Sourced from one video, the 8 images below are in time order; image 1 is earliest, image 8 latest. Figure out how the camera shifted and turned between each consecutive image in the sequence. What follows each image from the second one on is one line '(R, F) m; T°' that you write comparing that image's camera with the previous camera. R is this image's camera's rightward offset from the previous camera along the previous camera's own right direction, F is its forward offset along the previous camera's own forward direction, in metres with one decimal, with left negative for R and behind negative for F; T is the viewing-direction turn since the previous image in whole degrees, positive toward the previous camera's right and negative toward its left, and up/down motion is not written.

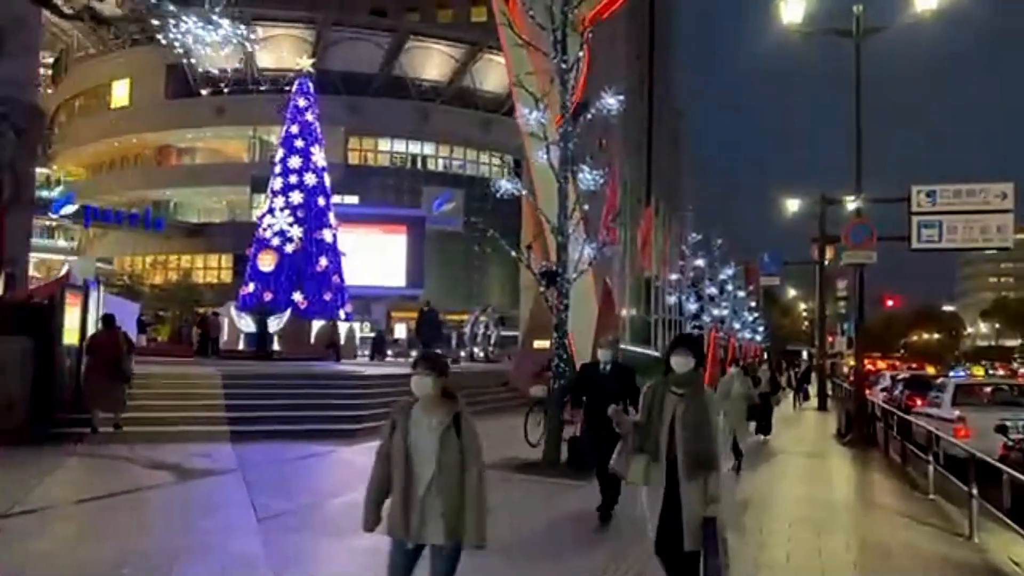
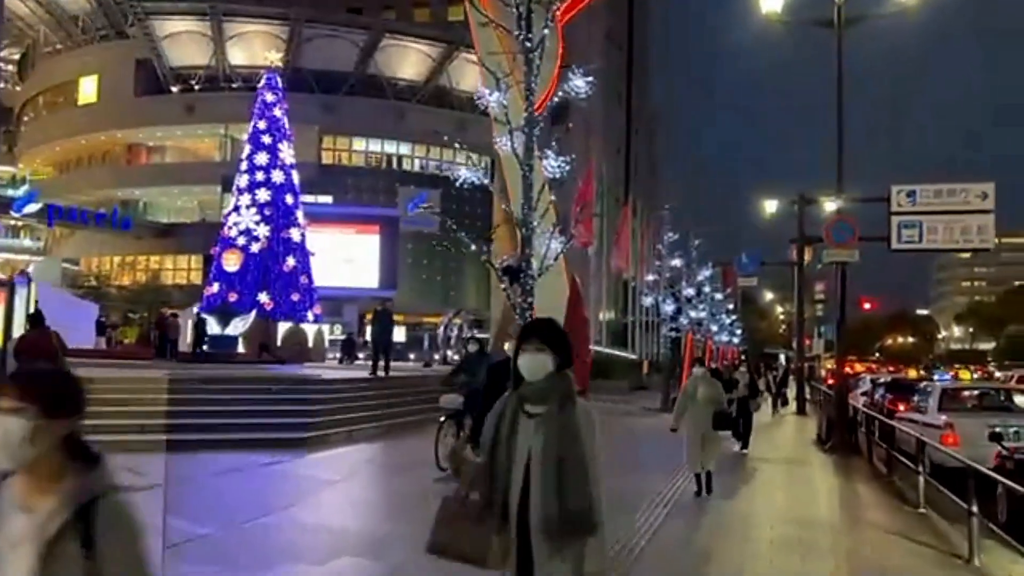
(+0.2, +1.0) m; +1°
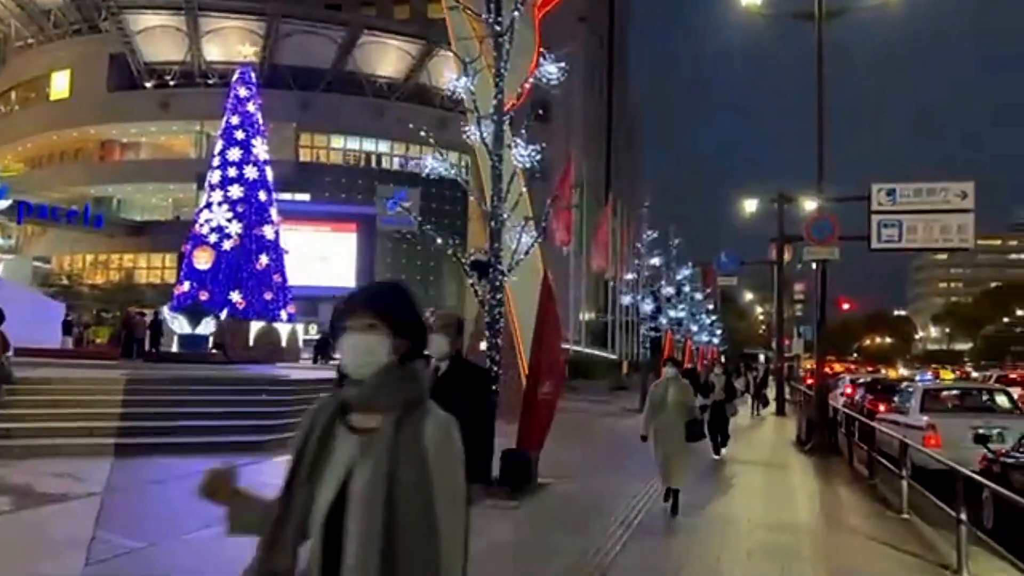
(+0.1, +0.5) m; +1°
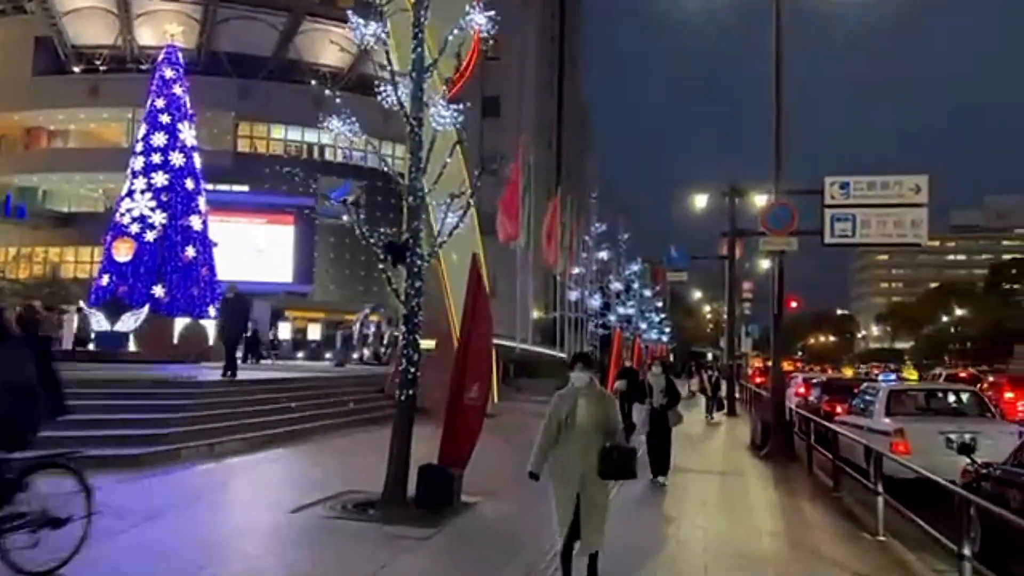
(+0.3, +1.7) m; +3°
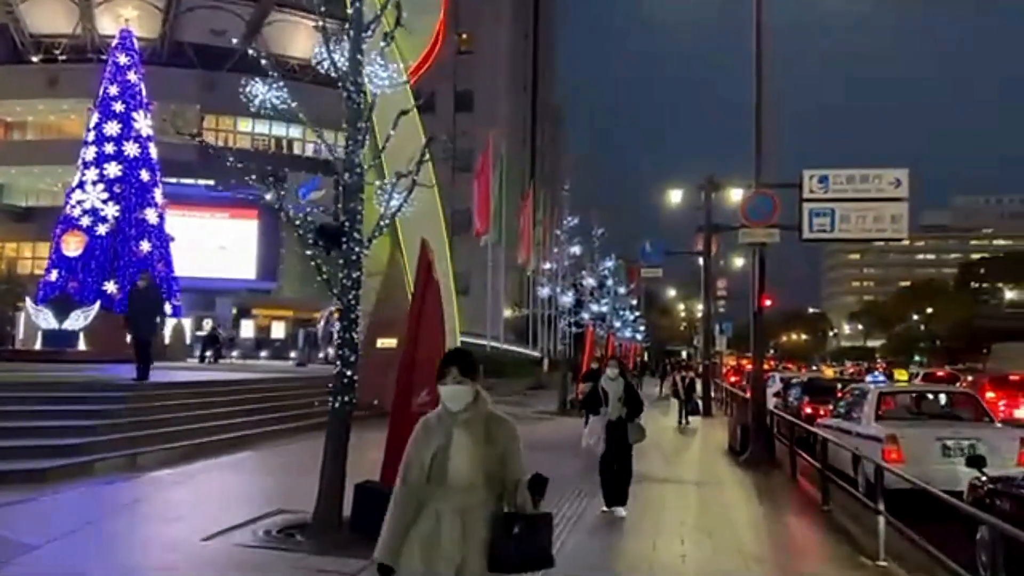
(+0.2, +1.3) m; +1°
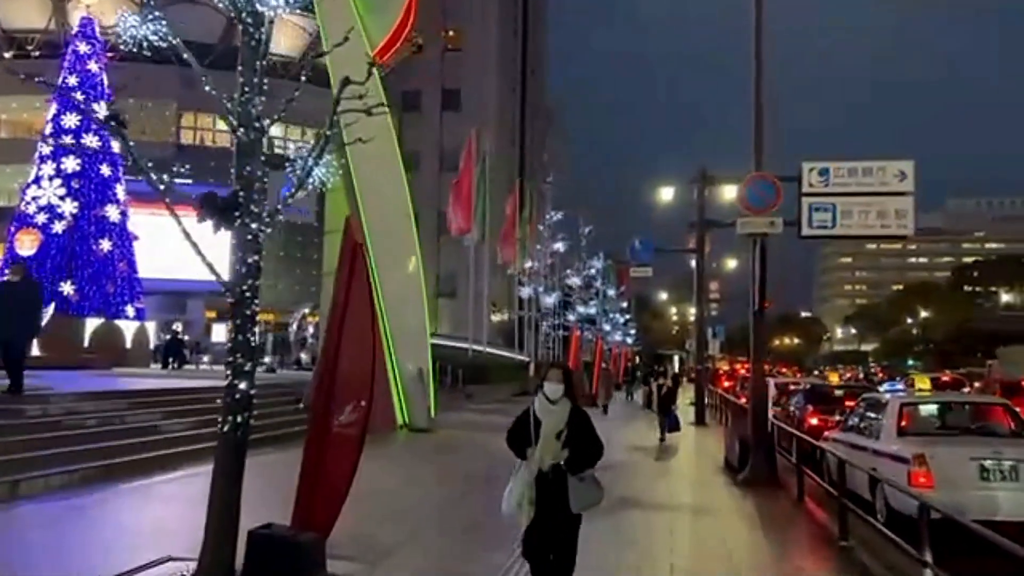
(+0.3, +2.0) m; 0°
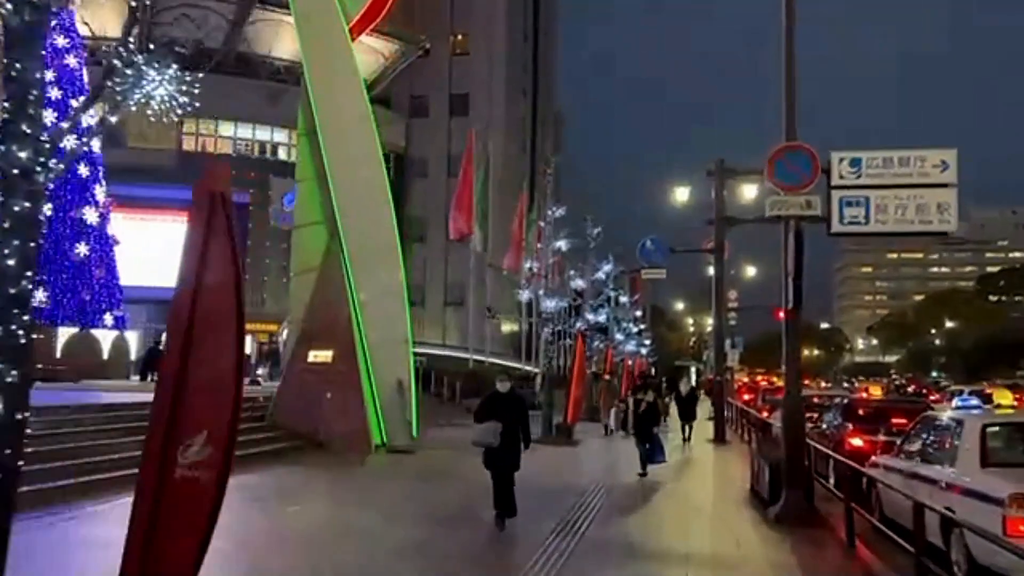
(+0.4, +2.6) m; -1°
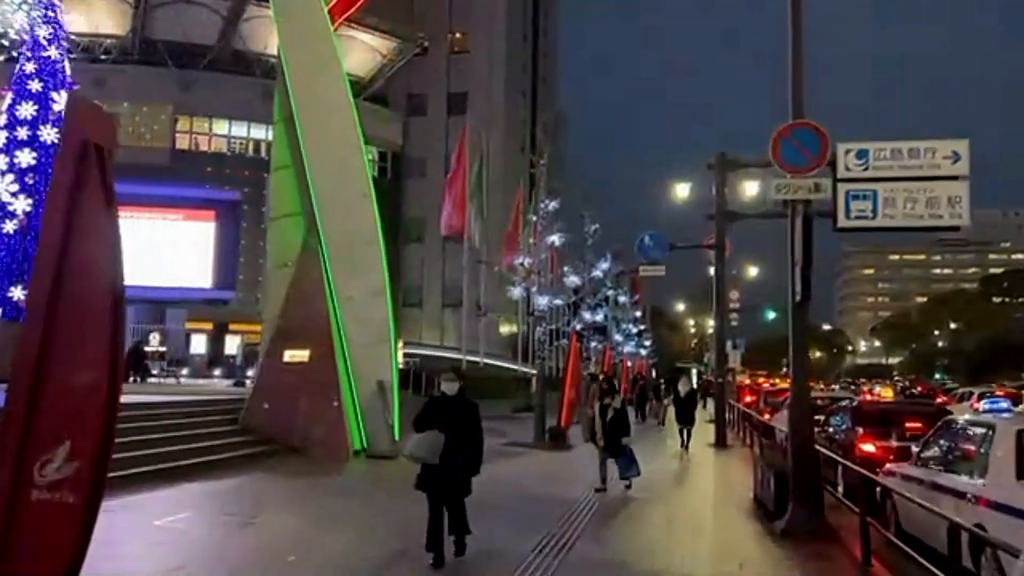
(+0.2, +1.1) m; 0°
